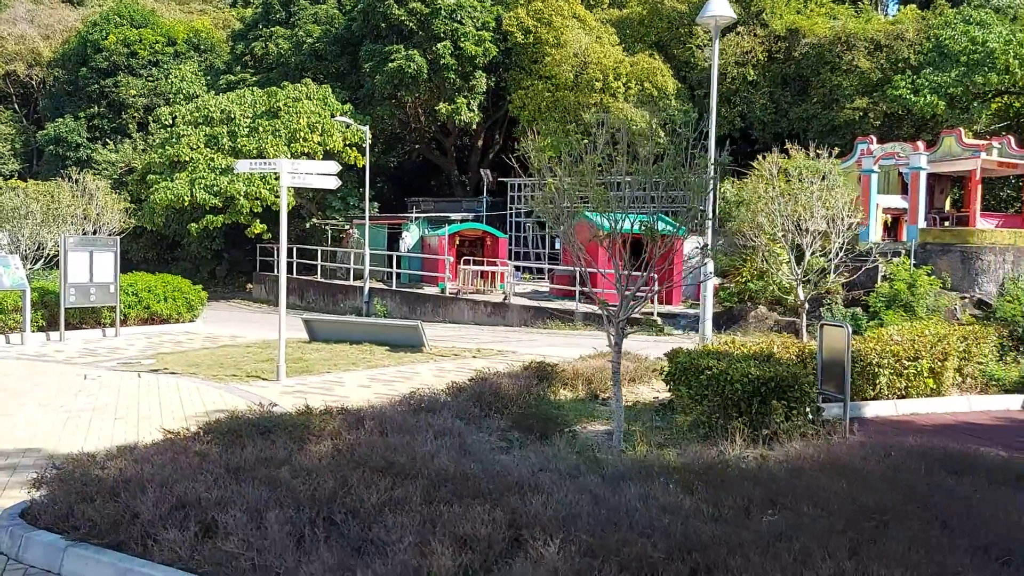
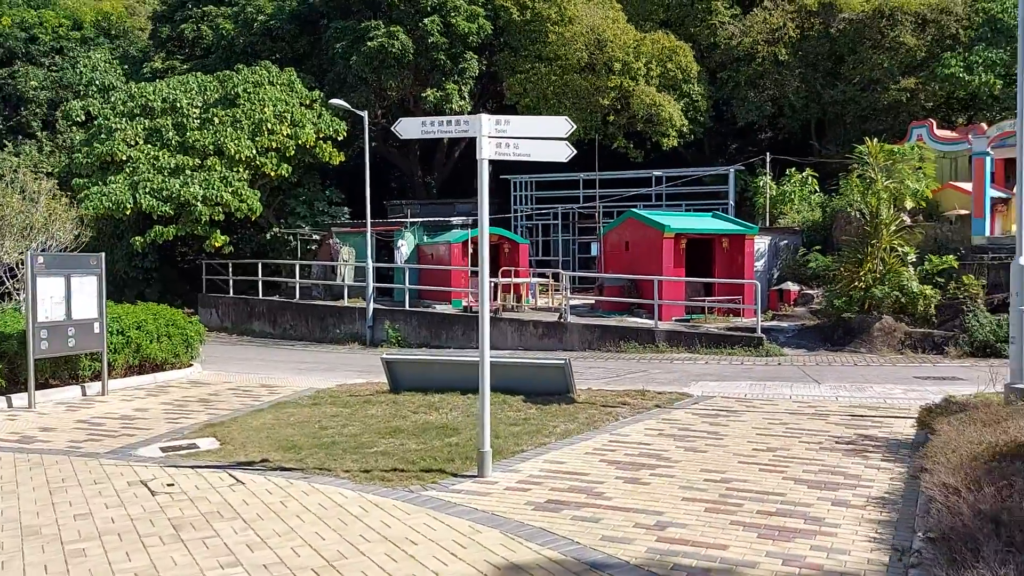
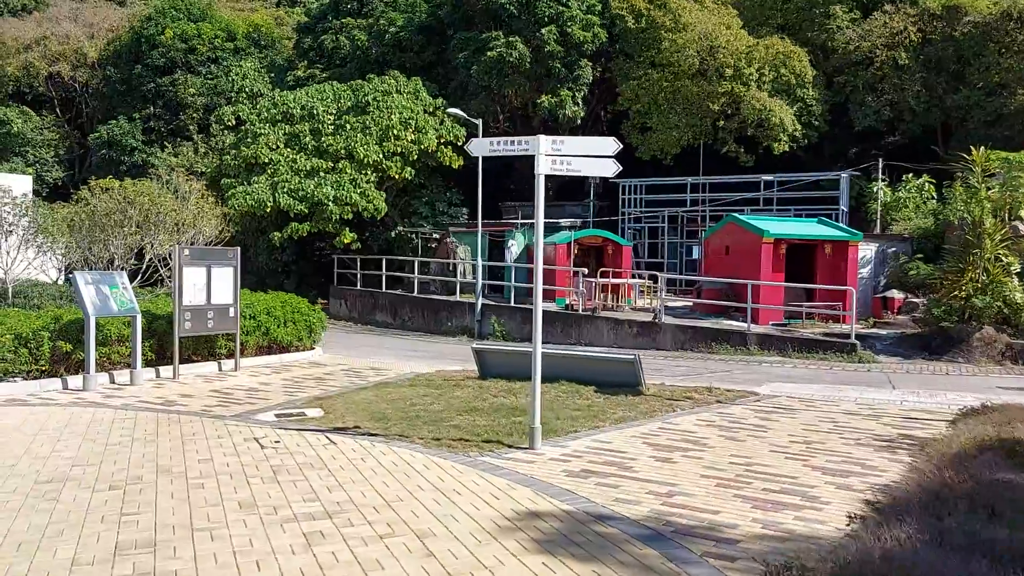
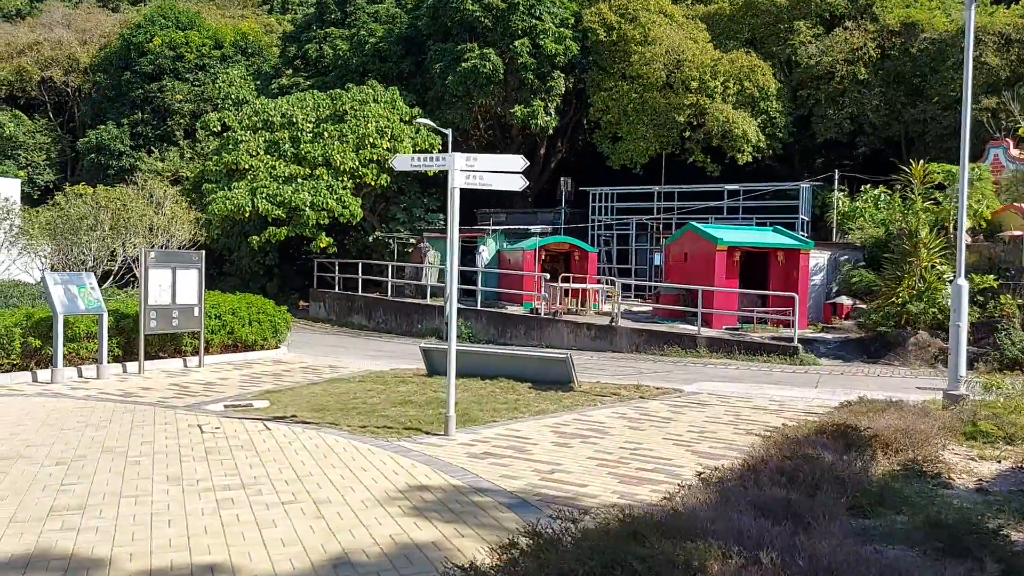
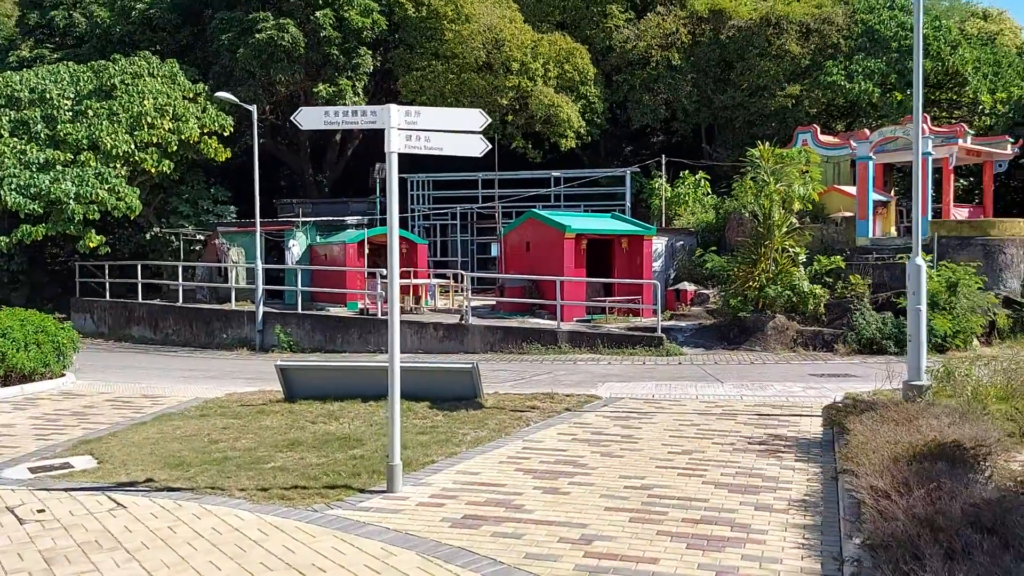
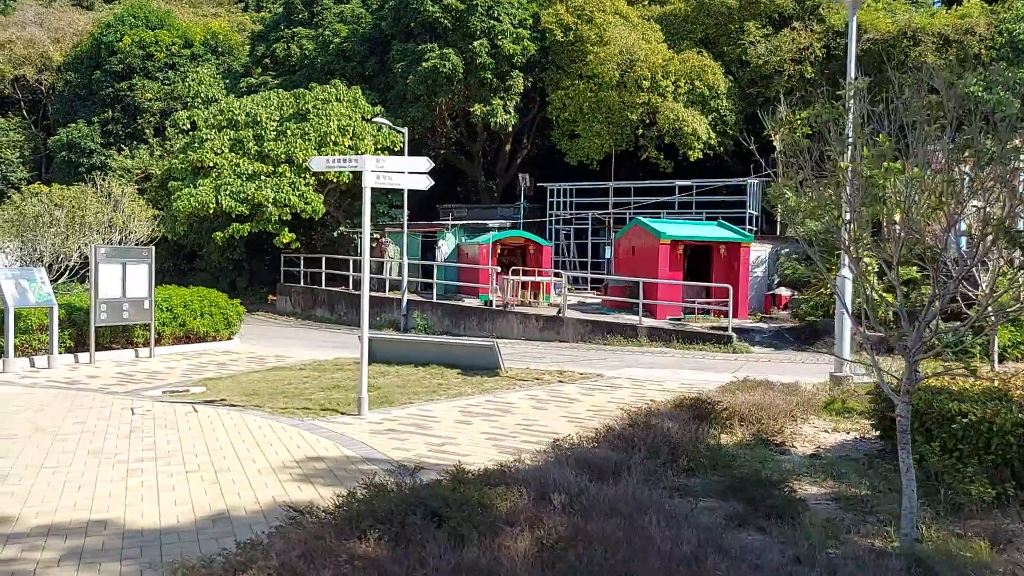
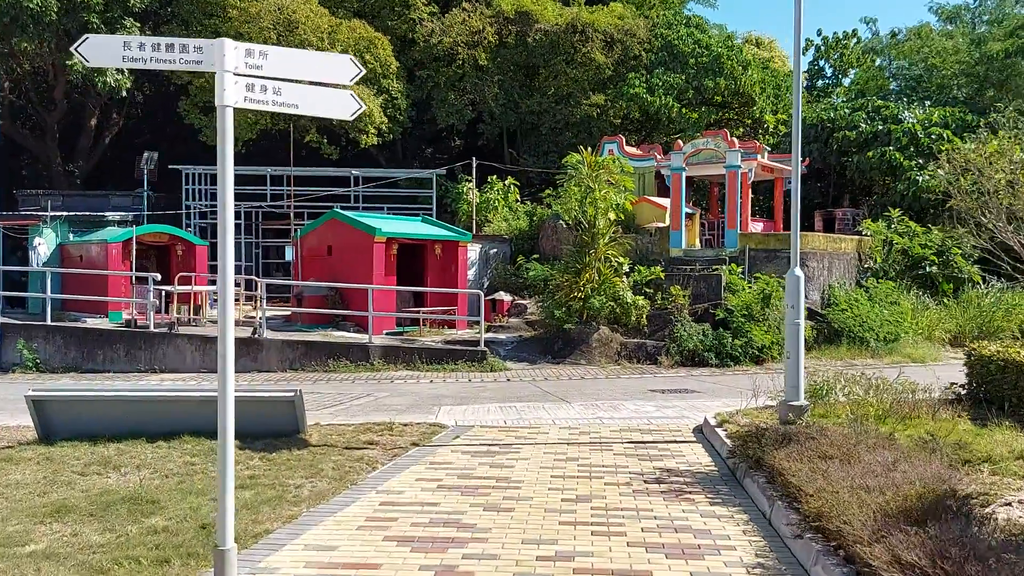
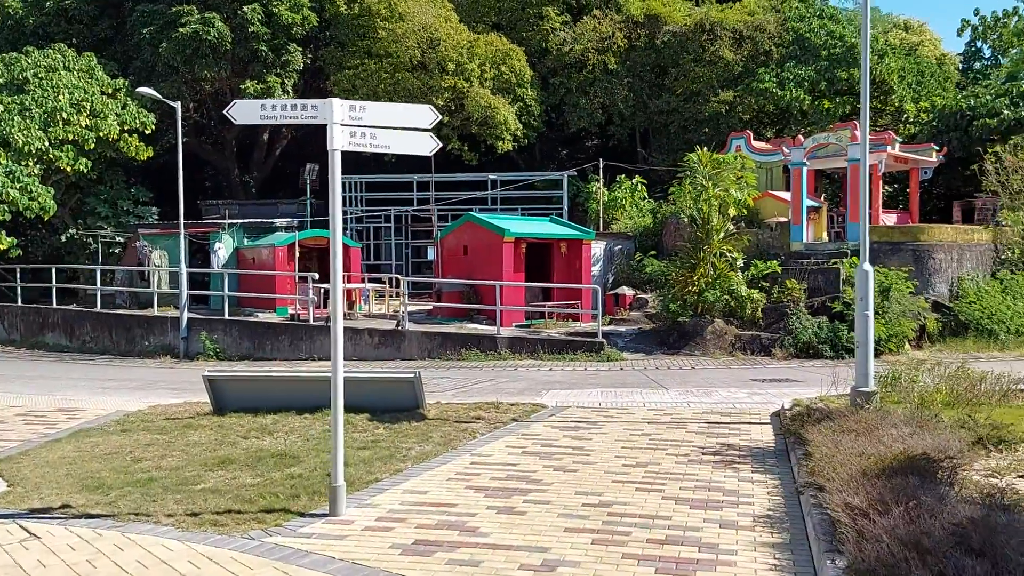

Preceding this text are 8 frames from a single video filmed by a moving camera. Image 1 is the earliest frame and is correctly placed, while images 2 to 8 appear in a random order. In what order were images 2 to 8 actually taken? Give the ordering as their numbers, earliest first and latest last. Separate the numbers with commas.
6, 4, 3, 2, 5, 8, 7
